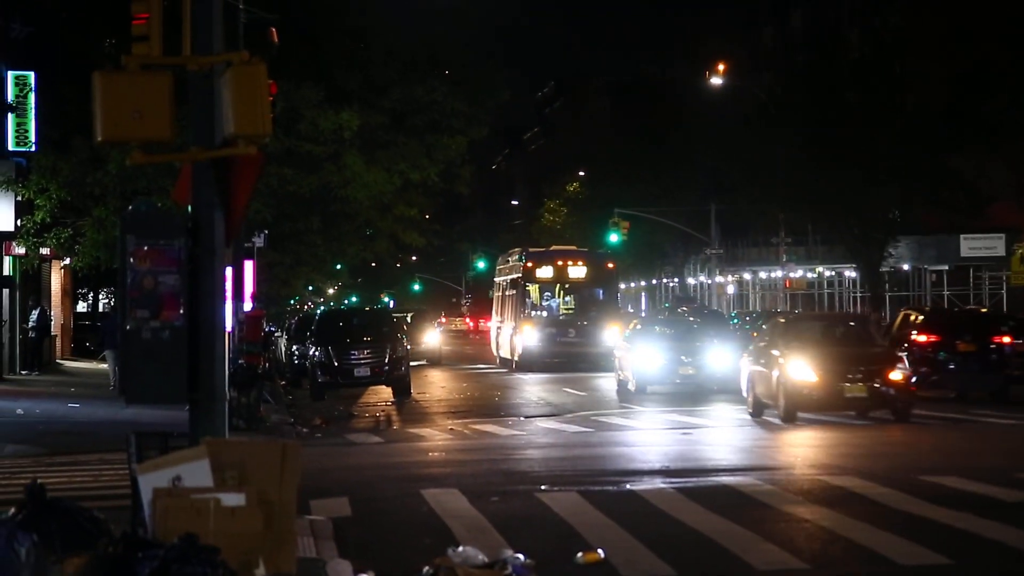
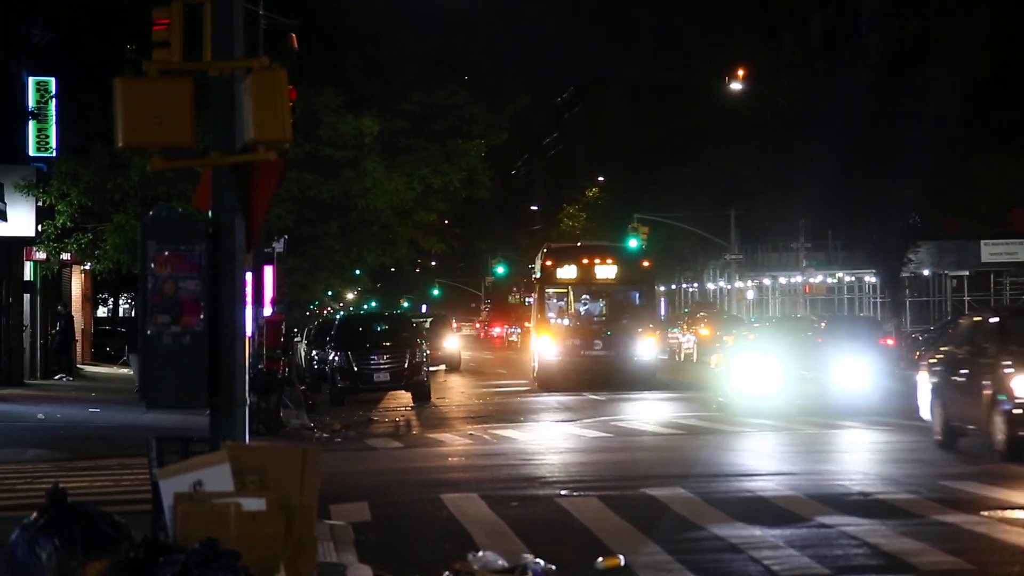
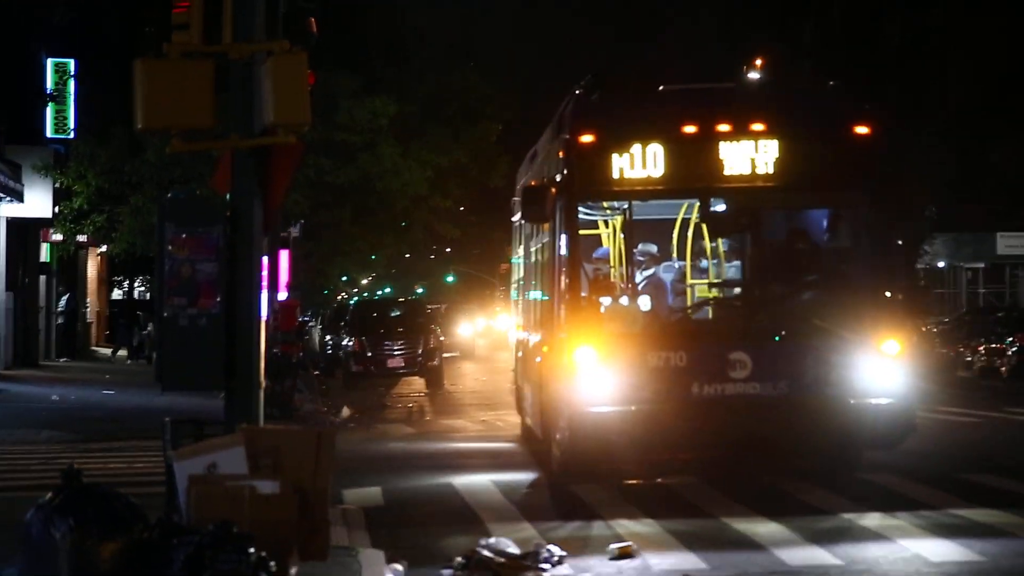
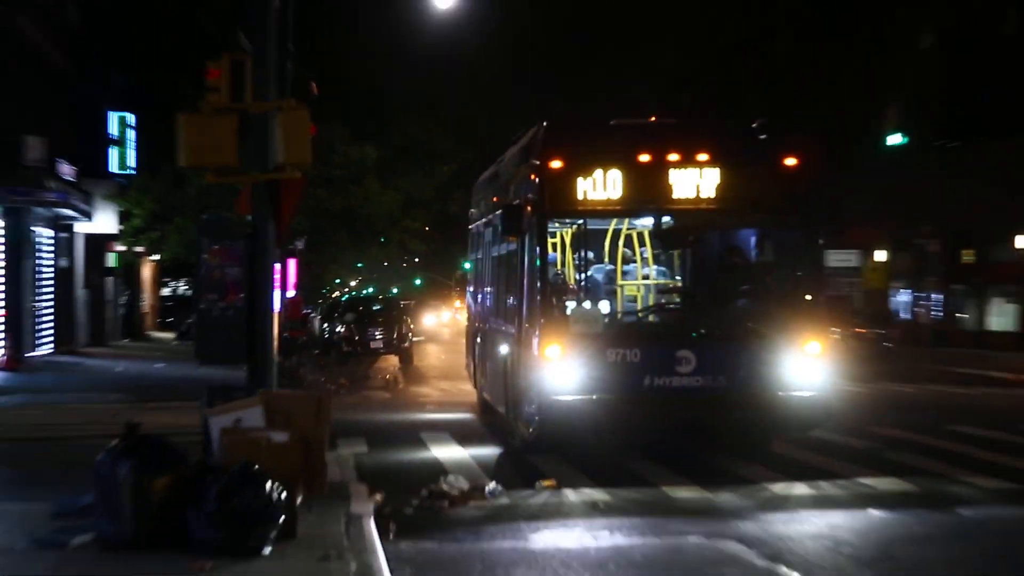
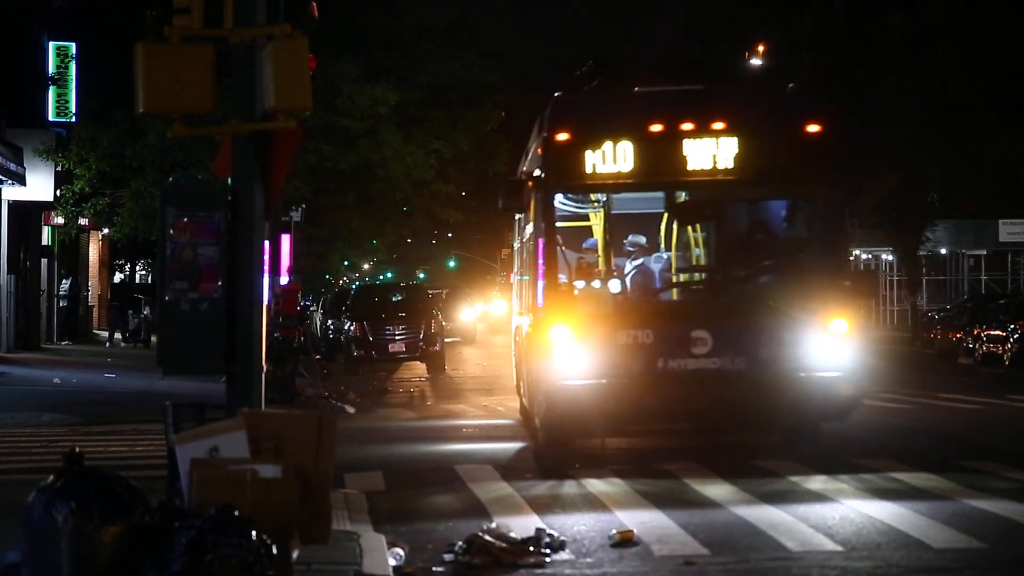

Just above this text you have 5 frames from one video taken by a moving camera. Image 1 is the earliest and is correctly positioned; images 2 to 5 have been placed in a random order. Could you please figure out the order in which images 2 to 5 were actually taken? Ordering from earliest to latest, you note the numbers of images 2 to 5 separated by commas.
2, 5, 3, 4
